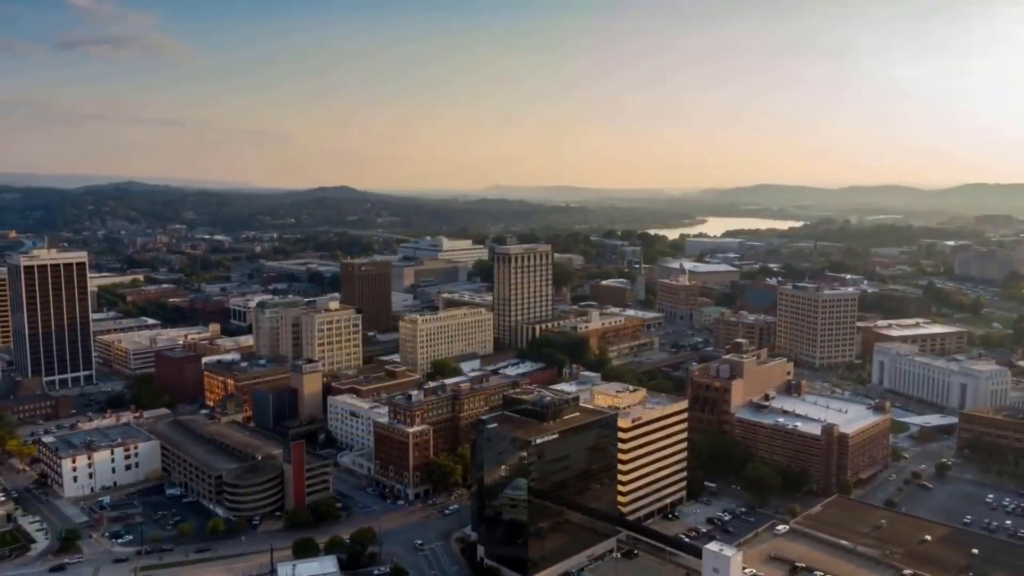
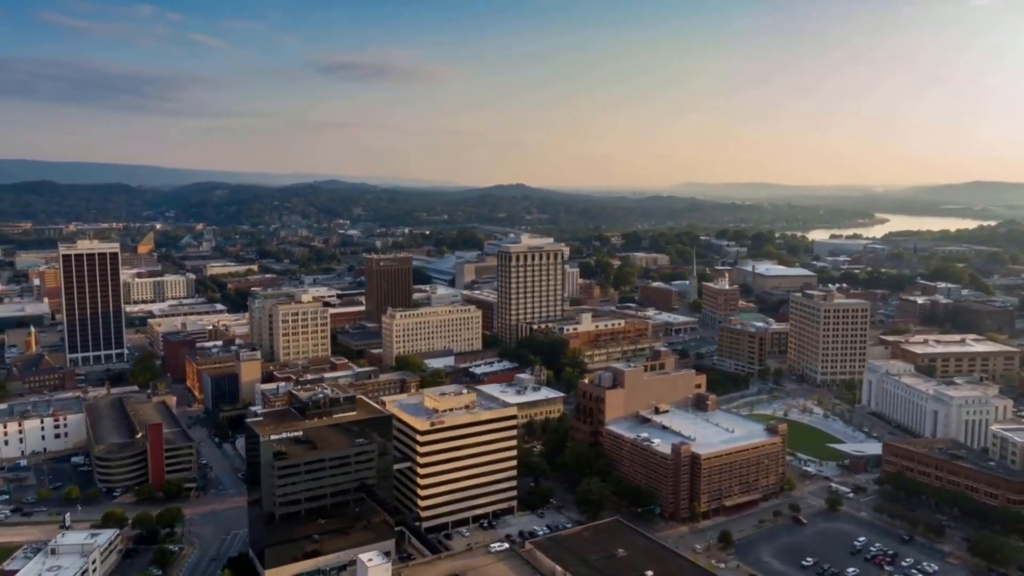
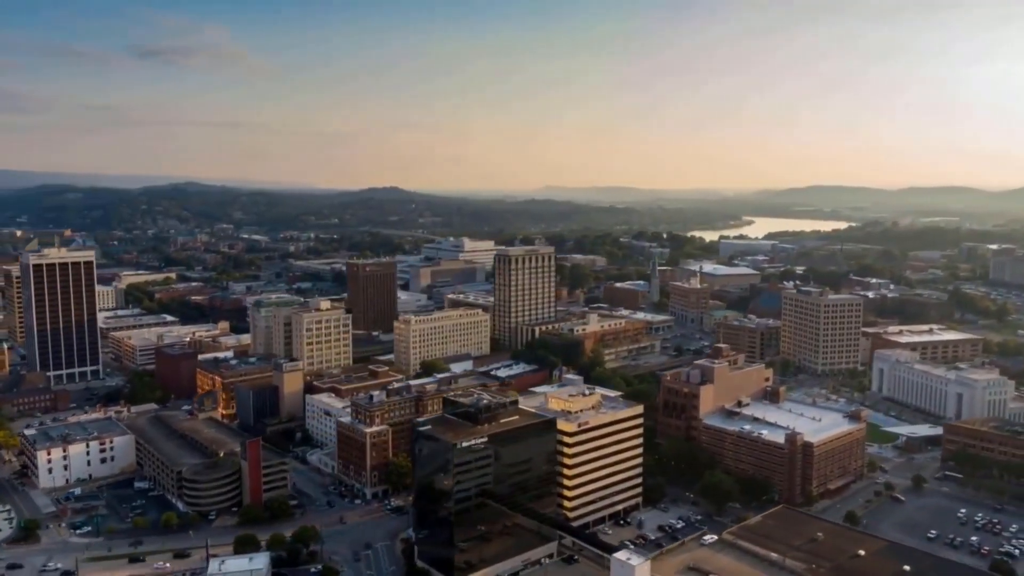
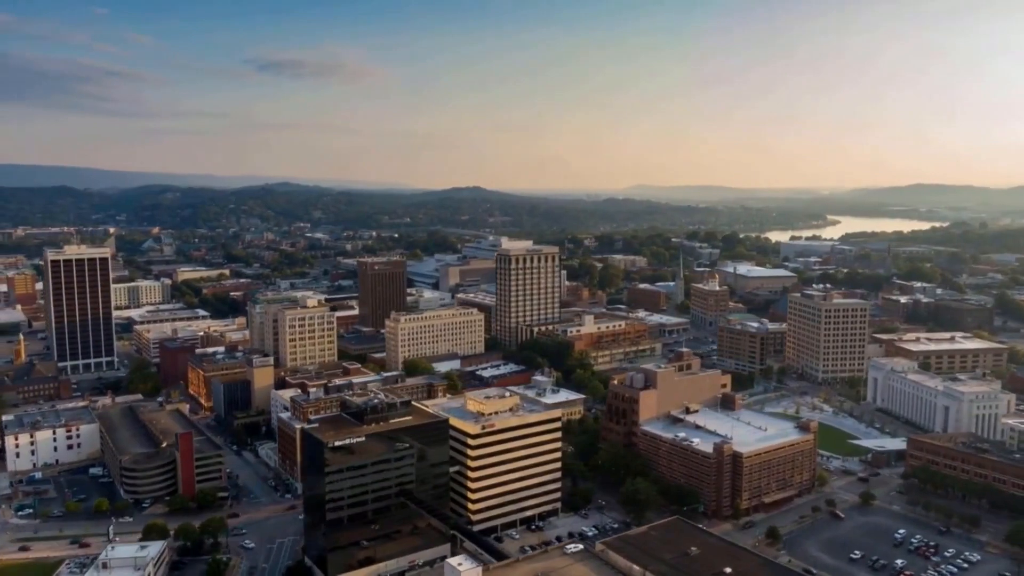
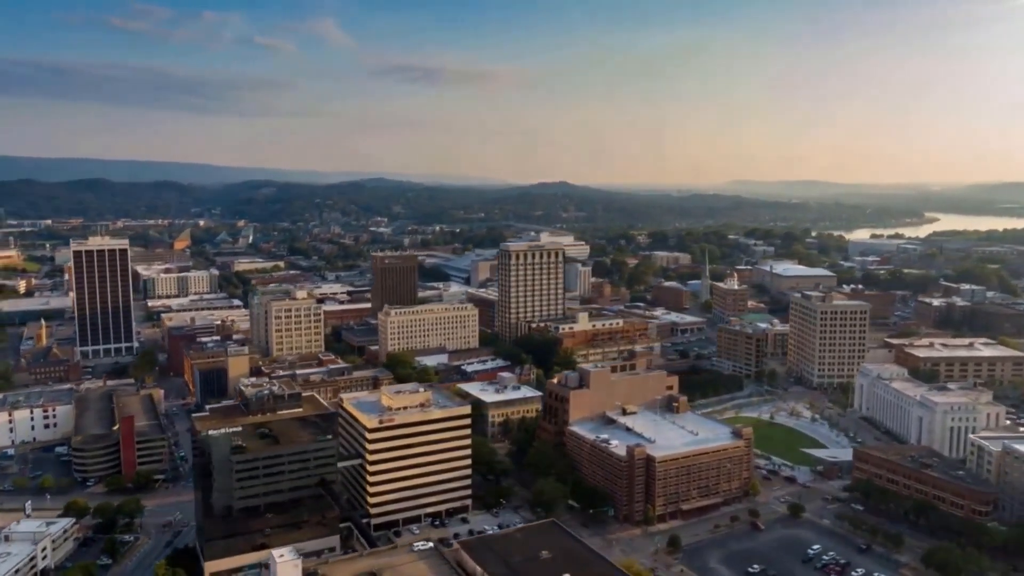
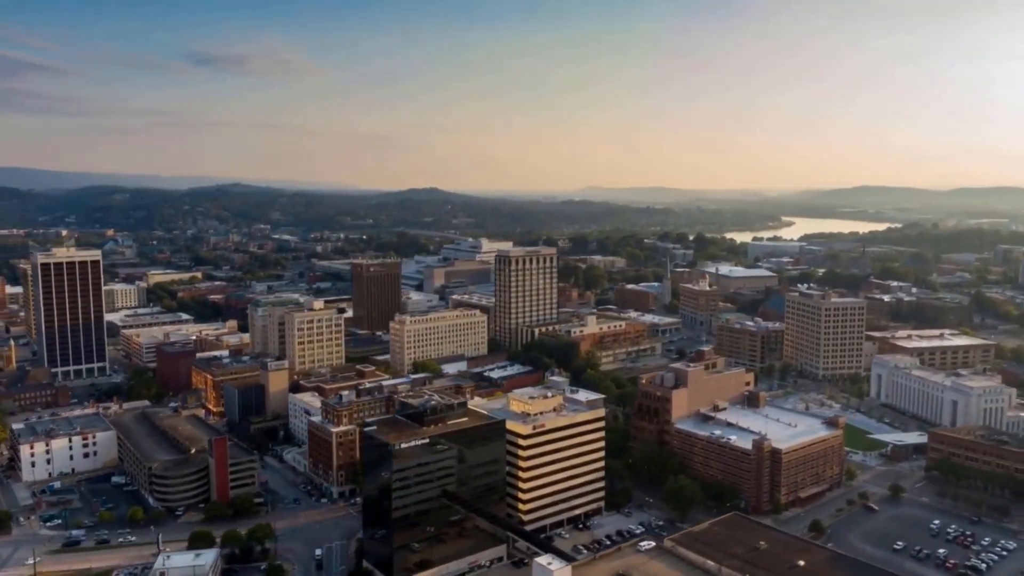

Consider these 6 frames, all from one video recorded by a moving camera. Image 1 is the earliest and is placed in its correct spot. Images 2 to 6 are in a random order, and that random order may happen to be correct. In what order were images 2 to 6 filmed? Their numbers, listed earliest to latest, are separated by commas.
3, 6, 4, 2, 5
